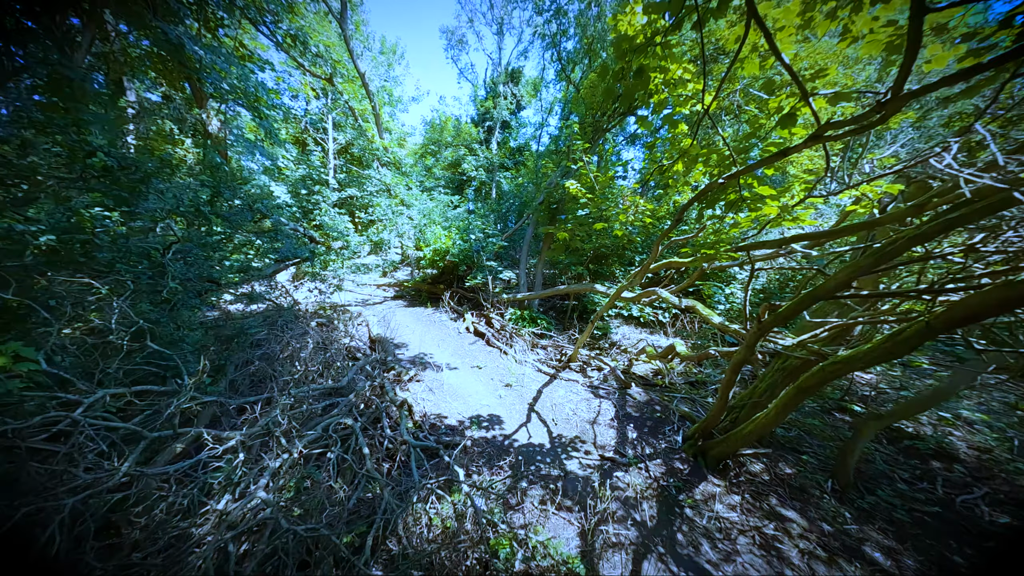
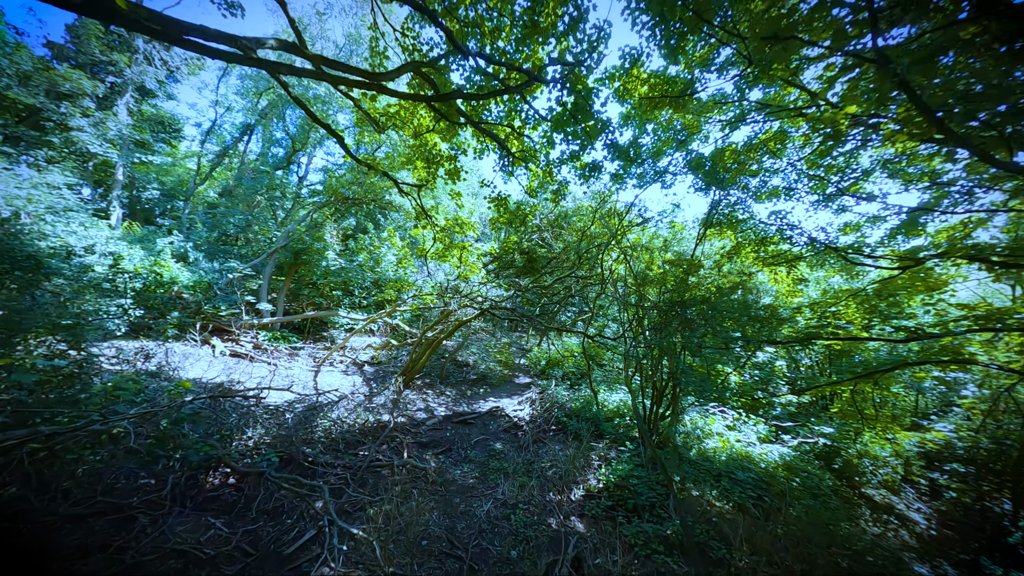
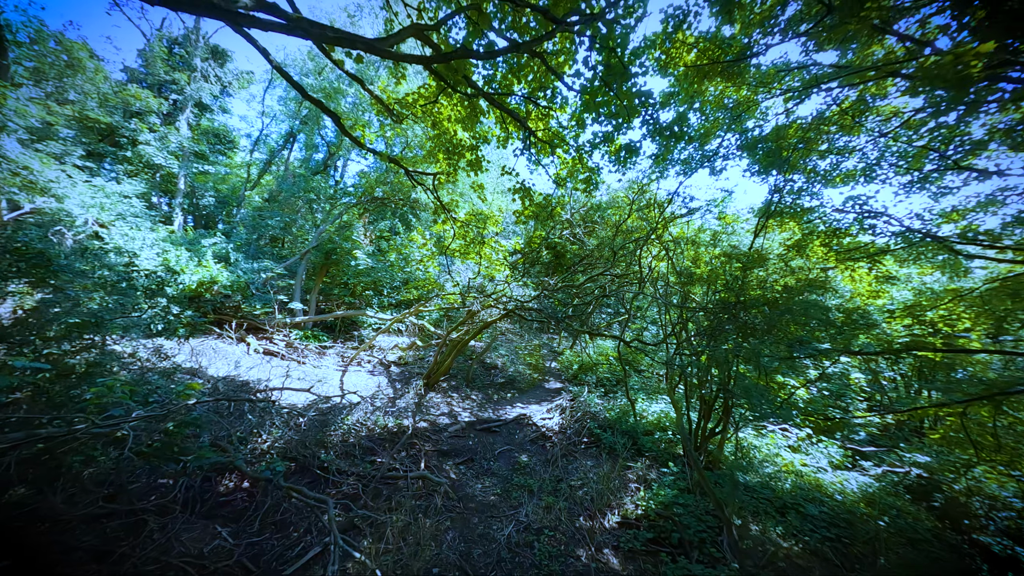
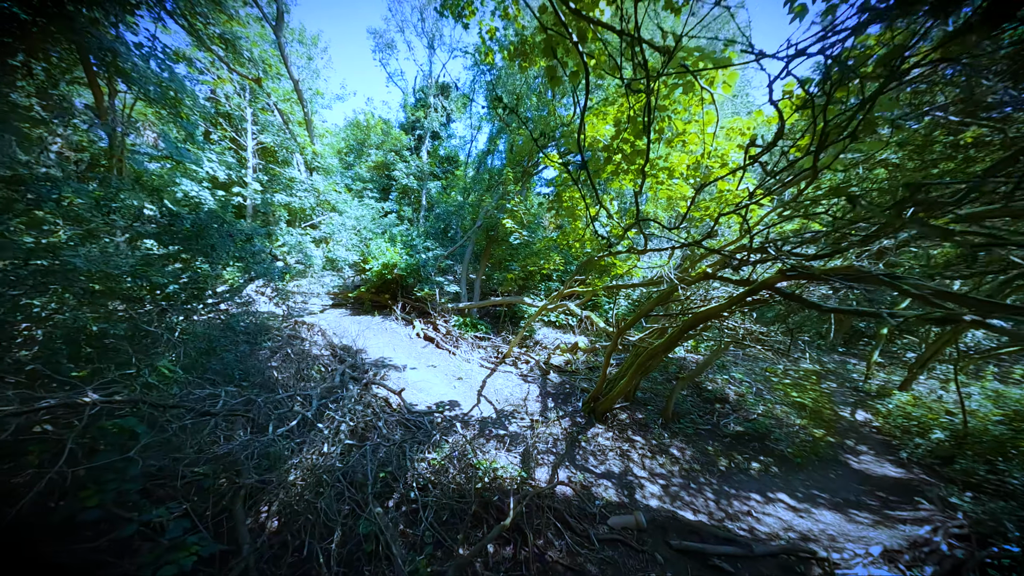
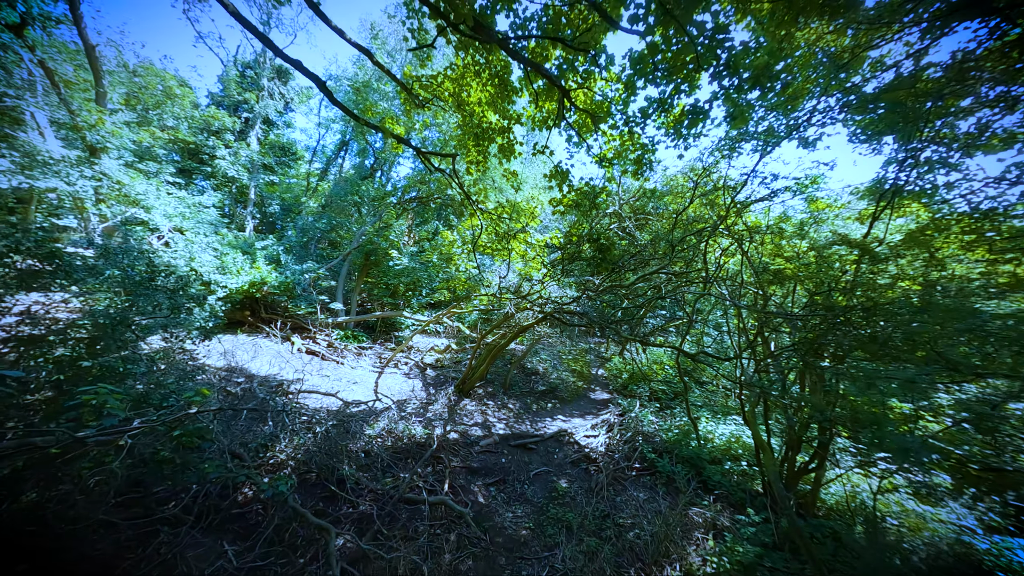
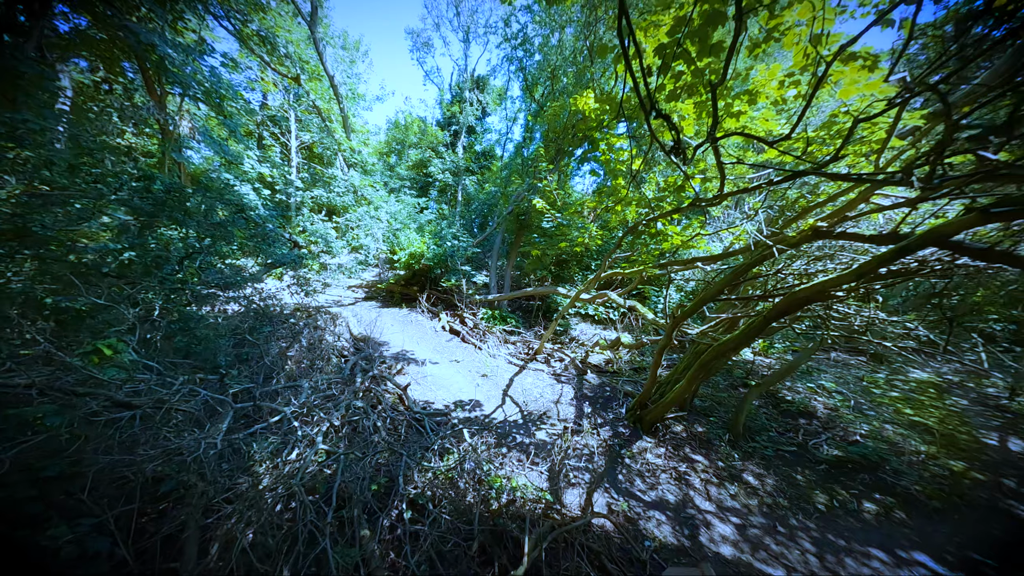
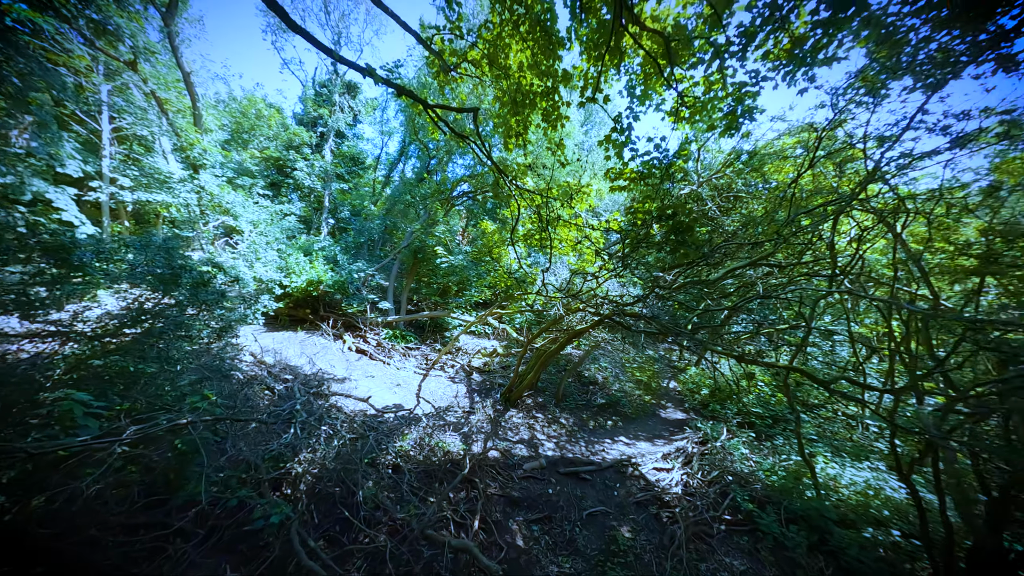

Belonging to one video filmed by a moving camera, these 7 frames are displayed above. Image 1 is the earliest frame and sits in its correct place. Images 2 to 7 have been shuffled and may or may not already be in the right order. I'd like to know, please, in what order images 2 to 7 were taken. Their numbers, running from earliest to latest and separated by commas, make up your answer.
6, 4, 7, 5, 3, 2
